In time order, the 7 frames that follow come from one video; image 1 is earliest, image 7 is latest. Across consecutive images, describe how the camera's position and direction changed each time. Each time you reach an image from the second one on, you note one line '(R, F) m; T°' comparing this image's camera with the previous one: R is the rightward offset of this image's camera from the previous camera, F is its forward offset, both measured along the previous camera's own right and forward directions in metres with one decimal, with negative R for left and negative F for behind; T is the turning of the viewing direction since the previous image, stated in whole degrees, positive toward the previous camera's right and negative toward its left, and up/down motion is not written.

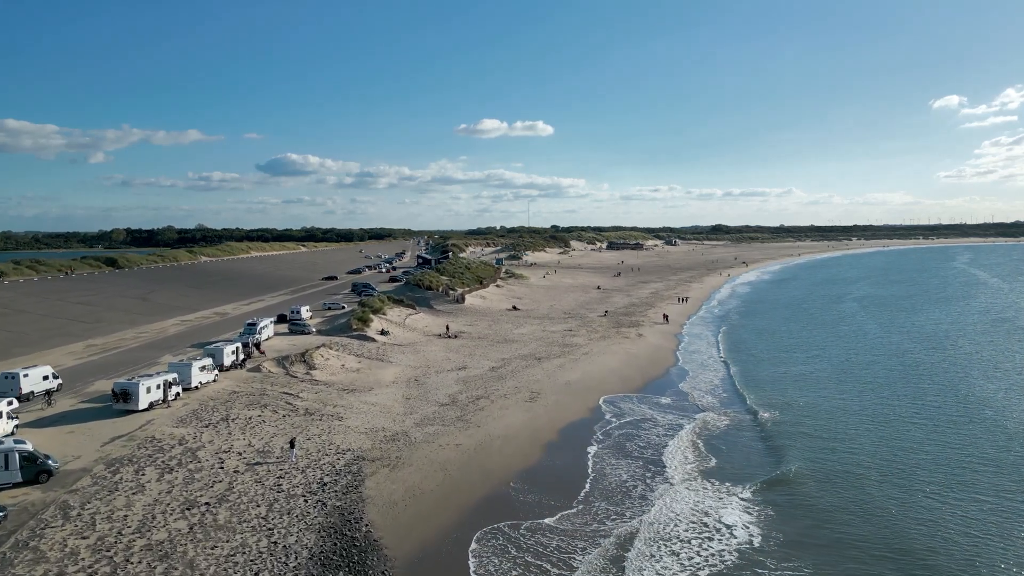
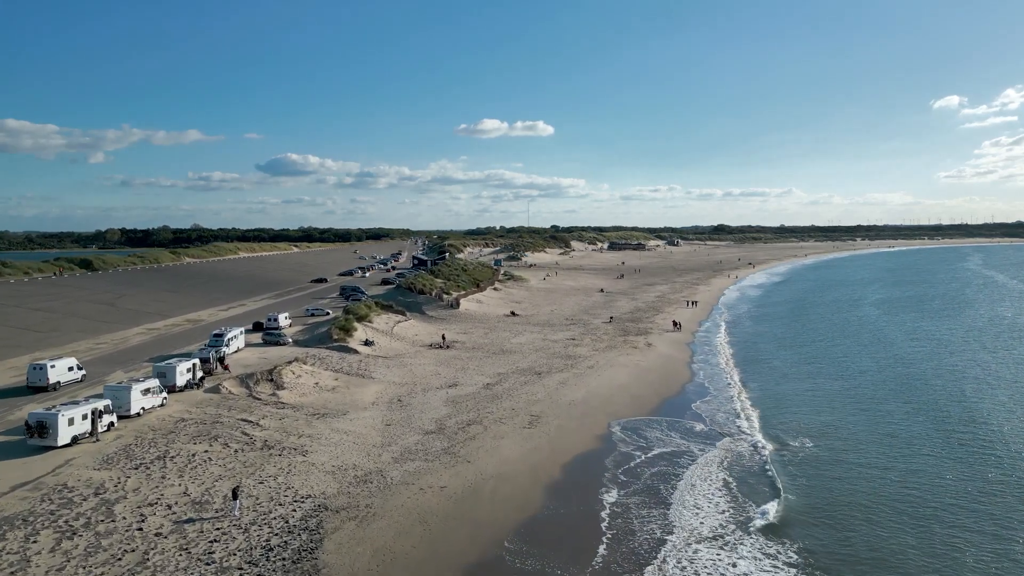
(+0.1, +3.4) m; 0°
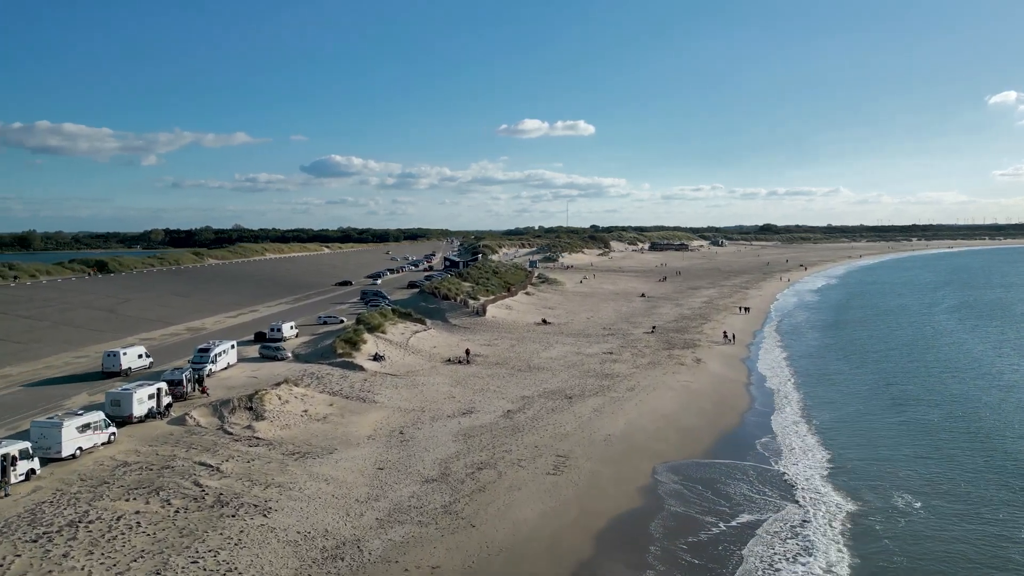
(+0.4, +4.1) m; -3°
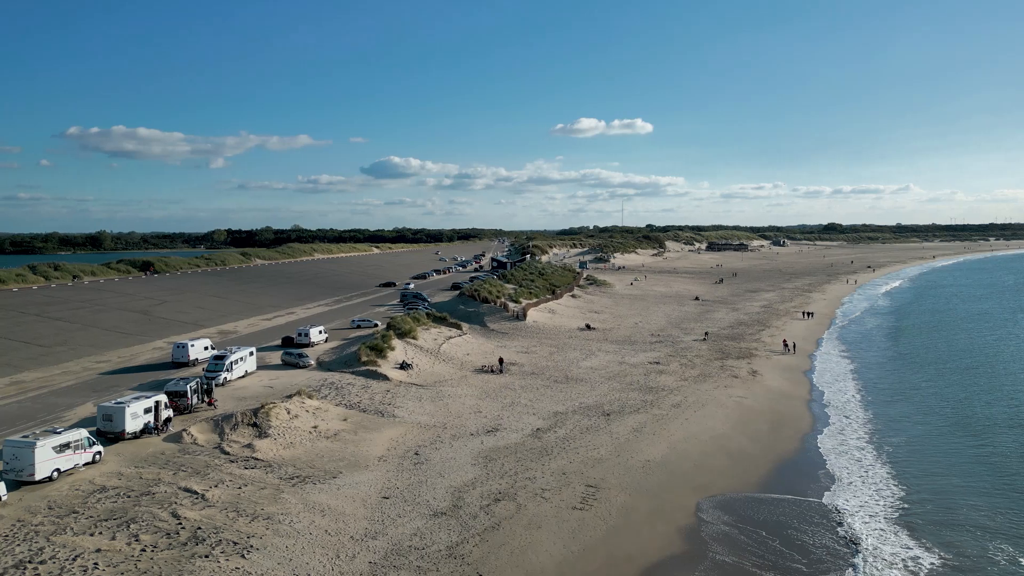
(+0.7, +2.1) m; -4°
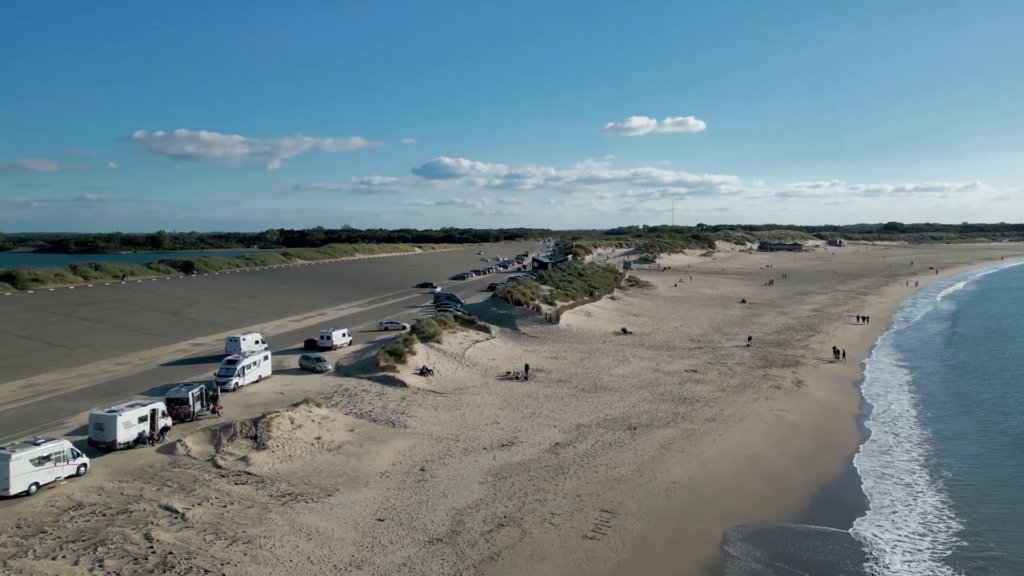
(+0.9, +1.4) m; -4°
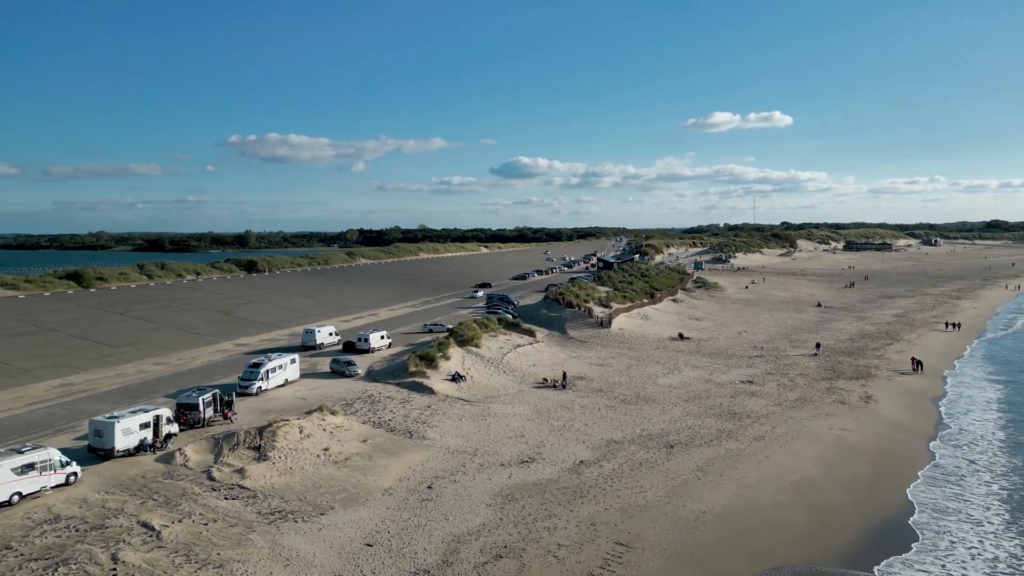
(+1.4, +1.5) m; -6°
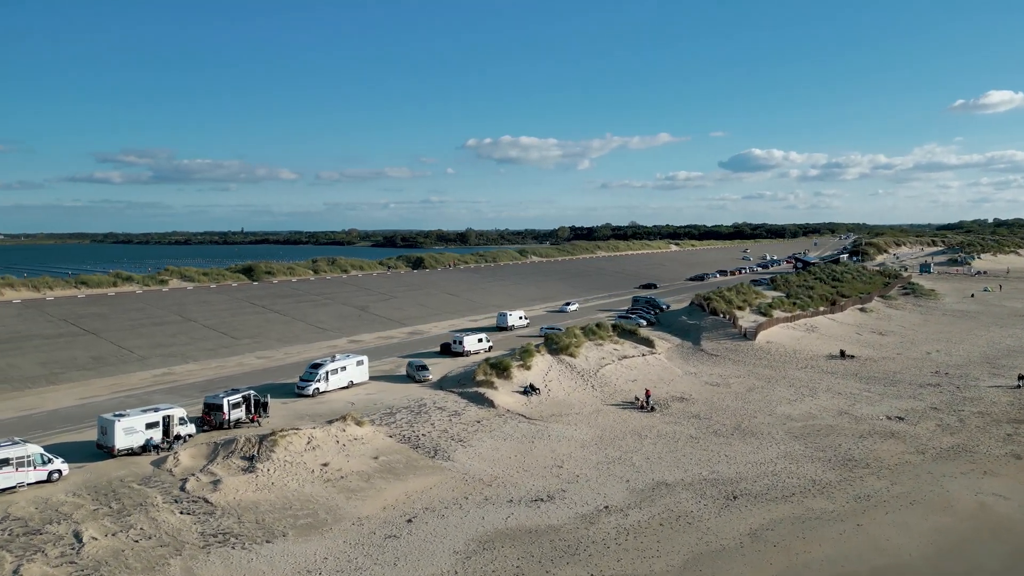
(+4.2, +3.3) m; -17°
